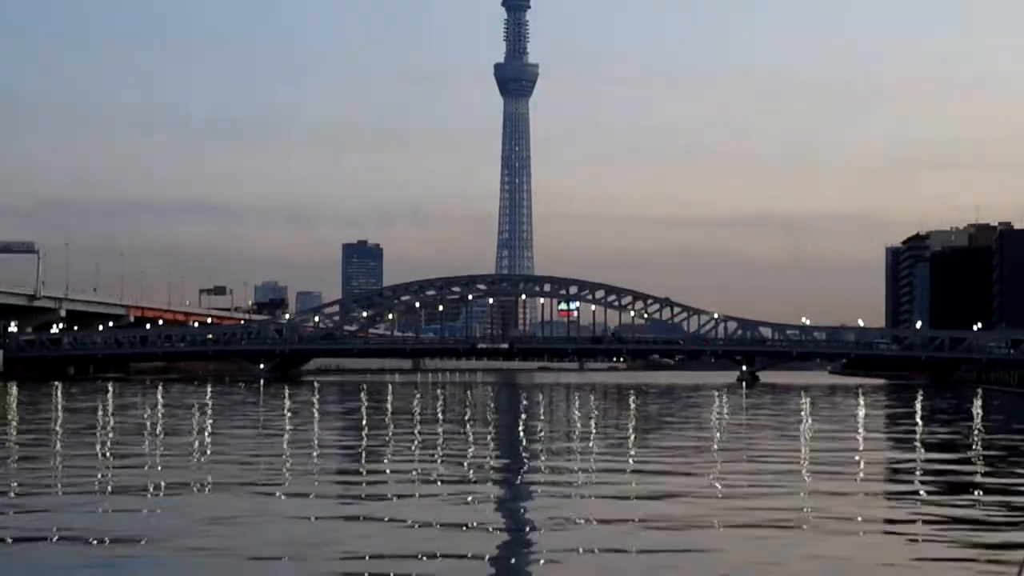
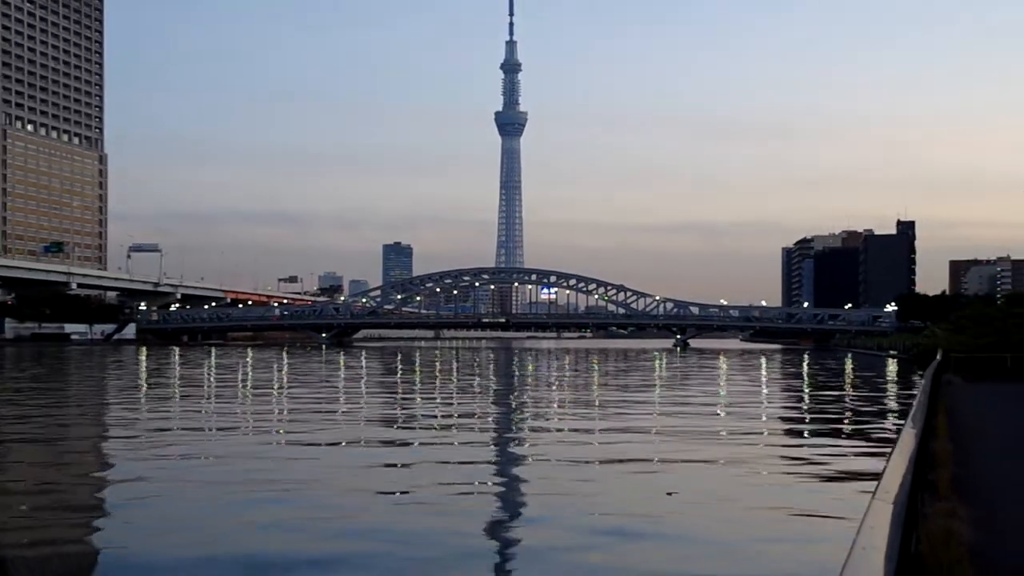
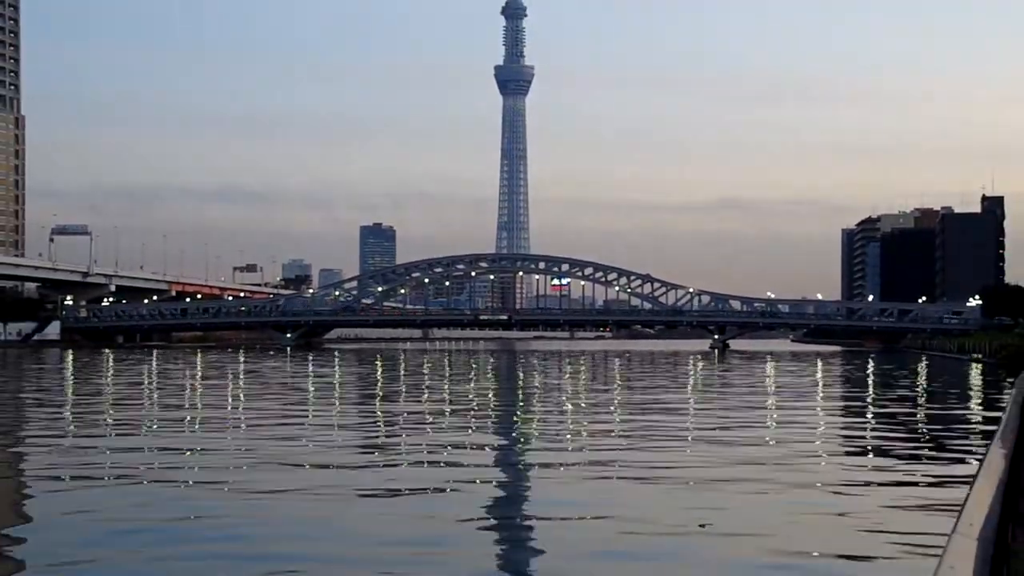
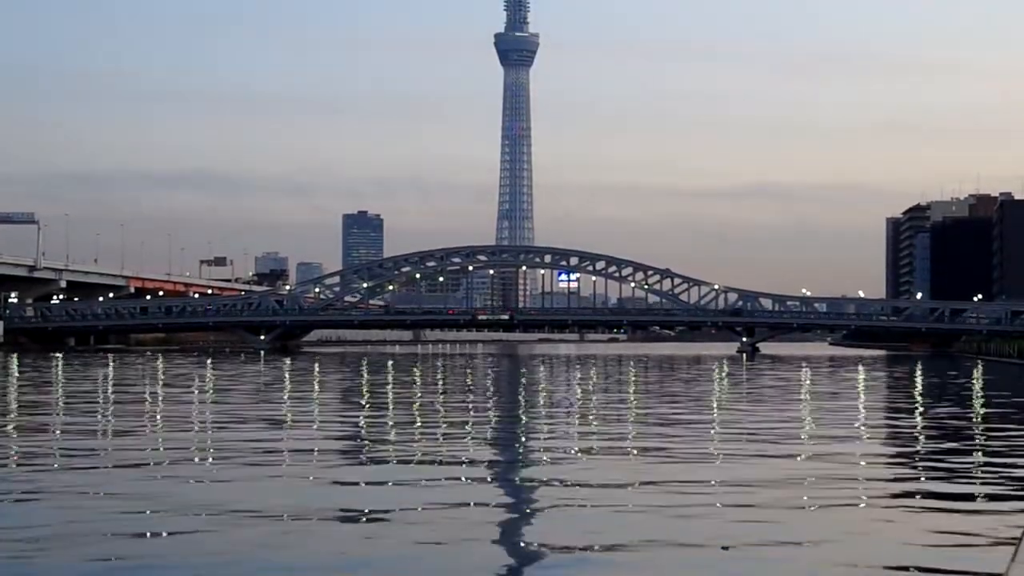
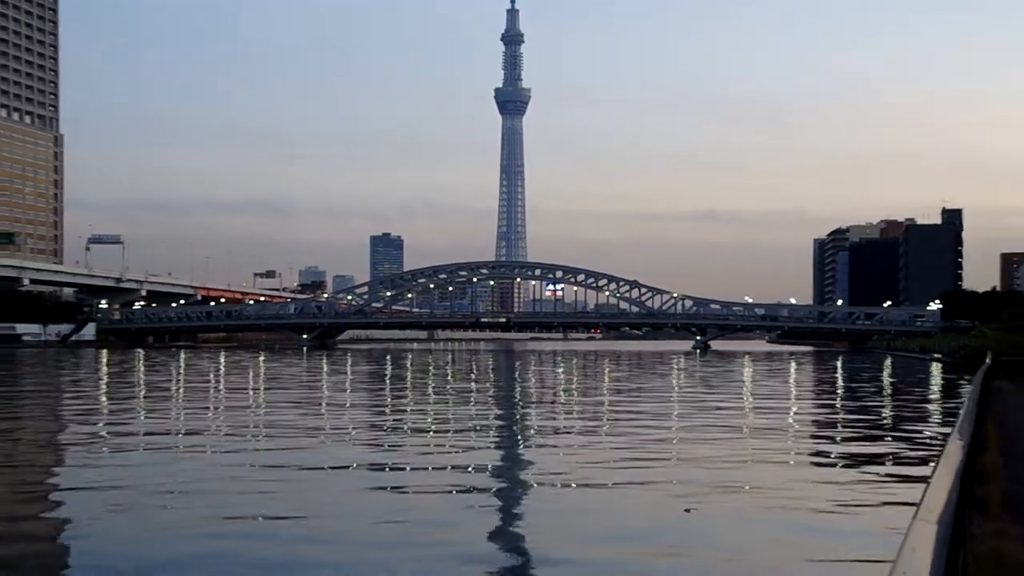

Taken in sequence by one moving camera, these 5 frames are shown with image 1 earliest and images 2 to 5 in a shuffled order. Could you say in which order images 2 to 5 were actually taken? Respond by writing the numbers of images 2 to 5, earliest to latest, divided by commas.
4, 3, 5, 2
